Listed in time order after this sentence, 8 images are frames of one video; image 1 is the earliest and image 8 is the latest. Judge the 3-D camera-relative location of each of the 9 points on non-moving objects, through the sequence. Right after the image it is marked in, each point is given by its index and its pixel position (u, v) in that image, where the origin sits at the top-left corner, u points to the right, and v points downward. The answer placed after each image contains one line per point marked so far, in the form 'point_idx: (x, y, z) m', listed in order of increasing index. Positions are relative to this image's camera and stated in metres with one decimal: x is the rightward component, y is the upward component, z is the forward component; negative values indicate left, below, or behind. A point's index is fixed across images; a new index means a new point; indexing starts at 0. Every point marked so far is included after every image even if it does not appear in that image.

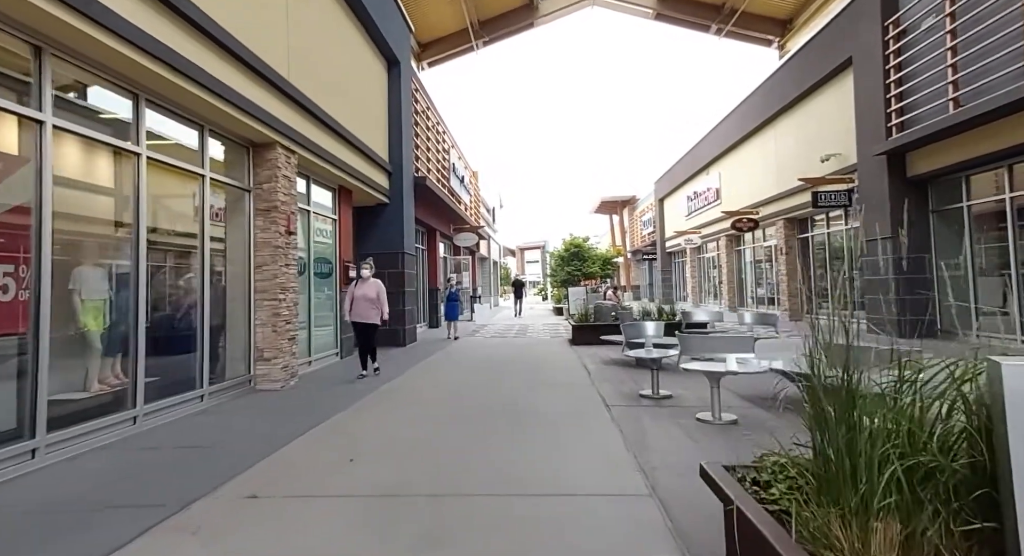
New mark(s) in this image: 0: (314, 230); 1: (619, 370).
0: (-3.8, +0.9, +9.1) m
1: (+1.8, -1.6, +8.1) m
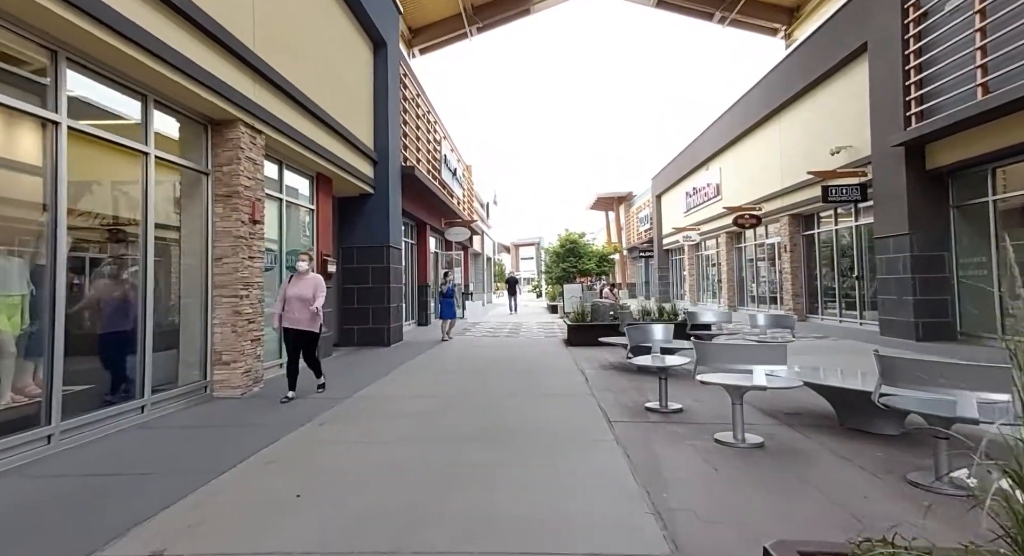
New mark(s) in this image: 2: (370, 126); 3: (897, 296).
0: (-4.0, +1.0, +8.3) m
1: (+1.7, -1.6, +7.4) m
2: (-3.5, +3.7, +11.6) m
3: (+9.0, -0.4, +11.1) m
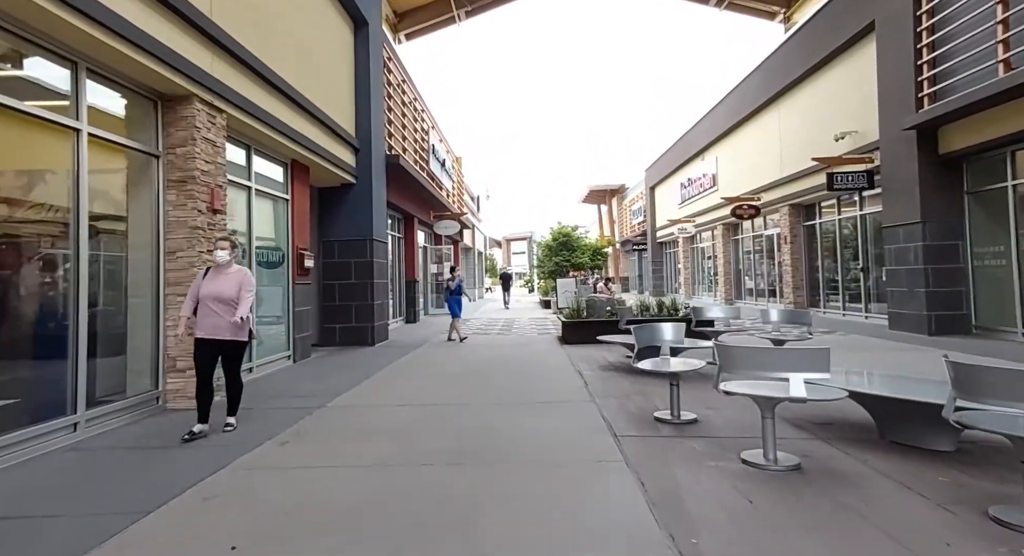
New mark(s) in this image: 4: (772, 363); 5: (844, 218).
0: (-4.1, +1.1, +7.6) m
1: (+1.6, -1.5, +6.8) m
2: (-3.7, +3.8, +10.9) m
3: (+8.8, -0.2, +10.6) m
4: (+1.9, -0.6, +3.4) m
5: (+10.0, +1.8, +14.4) m
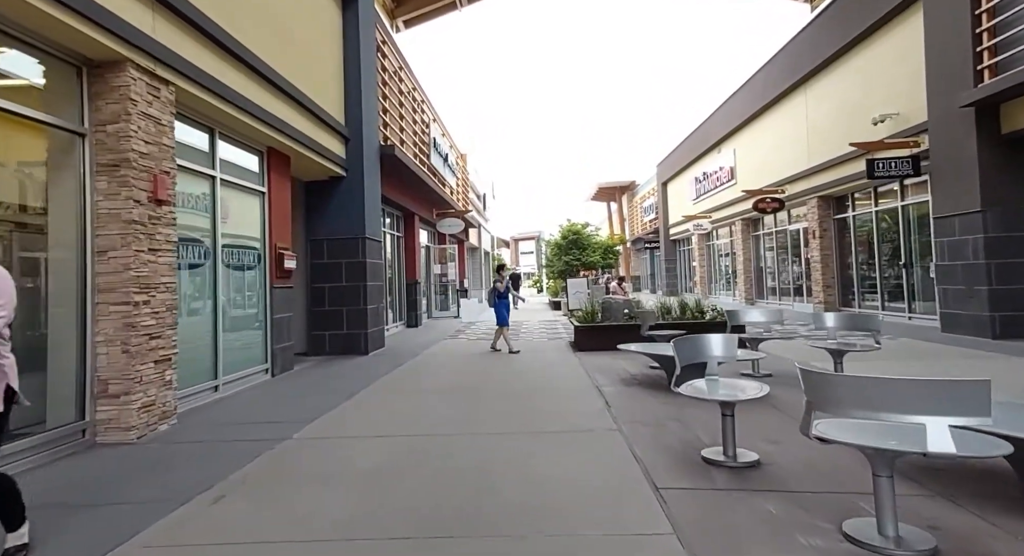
0: (-4.0, +1.0, +6.6) m
1: (+1.7, -1.5, +5.7) m
2: (-3.6, +3.8, +9.9) m
3: (+8.9, -0.2, +9.4) m
4: (+1.9, -0.6, +2.3) m
5: (+10.2, +1.9, +13.2) m
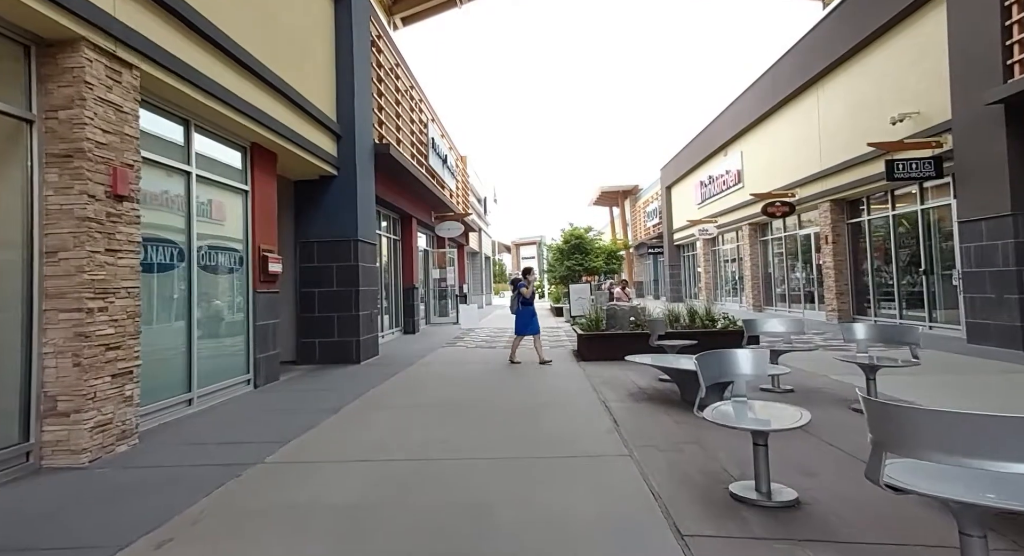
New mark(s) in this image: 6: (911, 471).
0: (-4.0, +1.0, +6.1) m
1: (+1.7, -1.5, +5.2) m
2: (-3.6, +3.7, +9.5) m
3: (+8.9, -0.3, +8.8) m
4: (+1.9, -0.6, +1.8) m
5: (+10.2, +1.7, +12.7) m
6: (+1.8, -0.9, +2.1) m
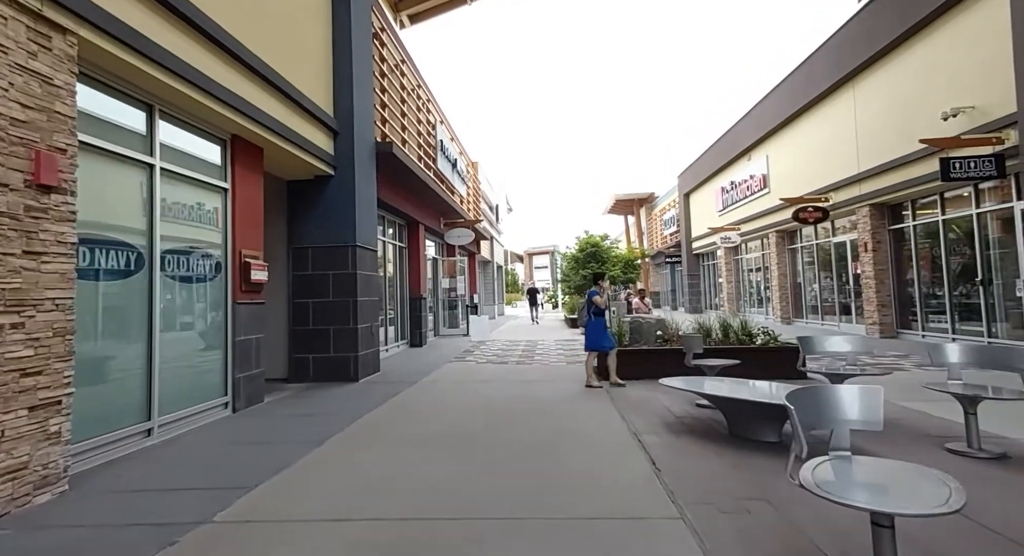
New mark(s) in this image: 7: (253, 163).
0: (-3.9, +0.9, +5.4) m
1: (+1.8, -1.6, +4.2) m
2: (-3.3, +3.5, +8.7) m
3: (+9.1, -0.5, +7.7) m
4: (+1.9, -0.6, +0.8) m
5: (+10.6, +1.5, +11.6) m
6: (+1.8, -0.9, +1.1) m
7: (-3.7, +1.6, +6.8) m
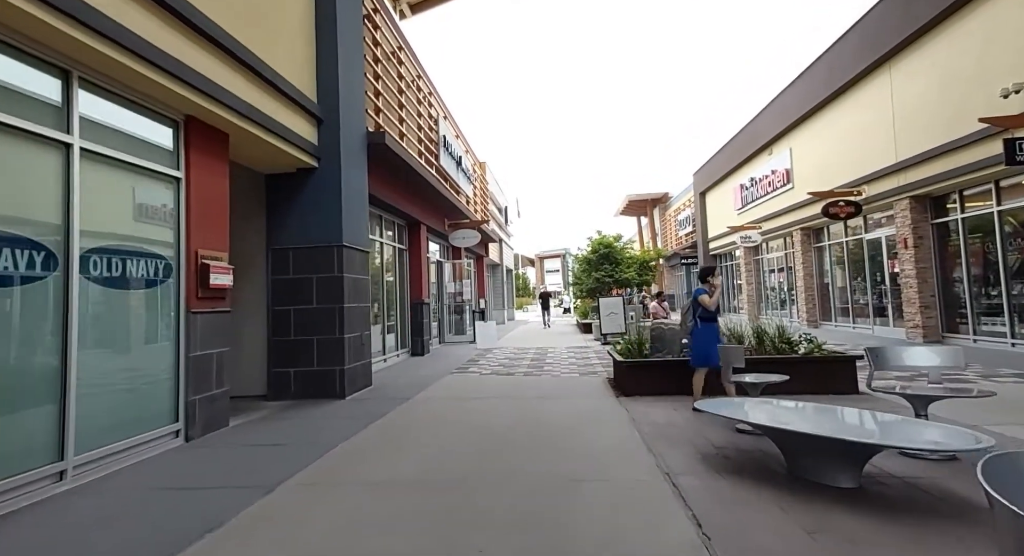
0: (-3.9, +0.8, +4.5) m
1: (+1.8, -1.6, +3.2) m
2: (-3.3, +3.4, +7.9) m
3: (+9.2, -0.4, +6.5) m
4: (+1.8, -0.6, -0.2) m
5: (+10.7, +1.5, +10.3) m
6: (+1.7, -0.8, +0.1) m
7: (-3.6, +1.6, +5.9) m
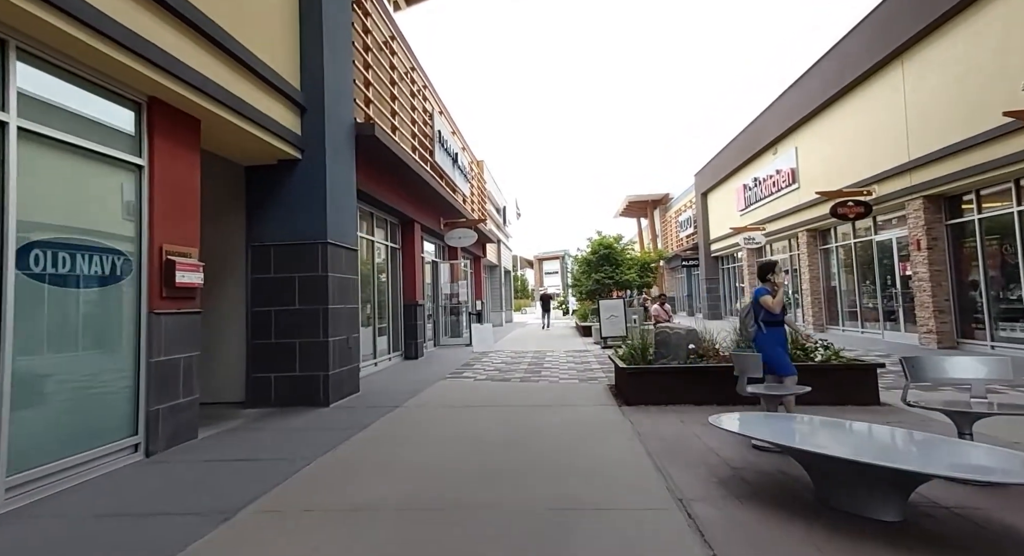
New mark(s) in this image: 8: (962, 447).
0: (-3.9, +0.9, +4.0) m
1: (+1.7, -1.6, +2.7) m
2: (-3.3, +3.5, +7.4) m
3: (+9.1, -0.5, +6.0) m
4: (+1.7, -0.6, -0.7) m
5: (+10.6, +1.4, +9.9) m
6: (+1.7, -0.8, -0.4) m
7: (-3.7, +1.6, +5.4) m
8: (+3.2, -1.2, +3.4) m
